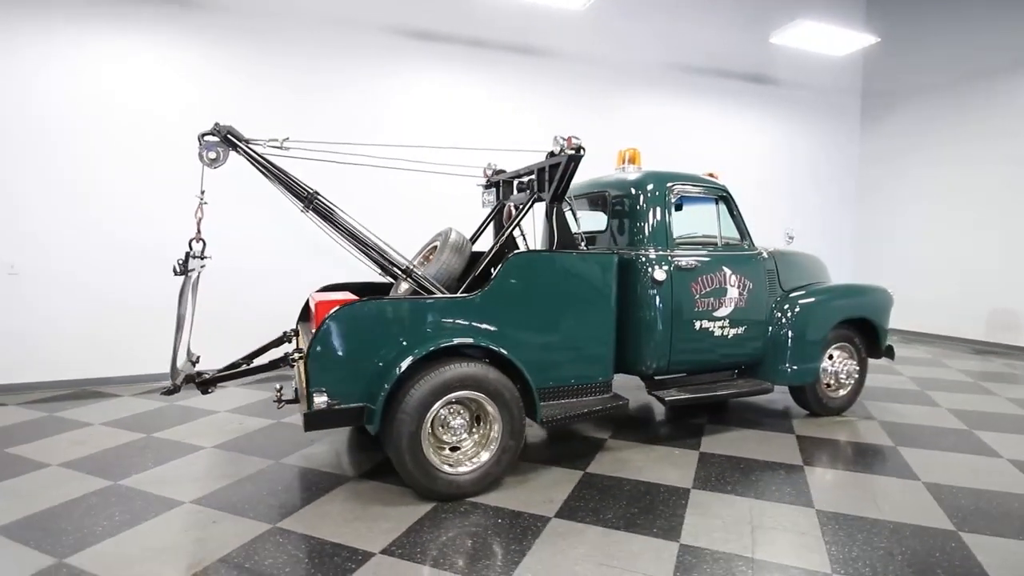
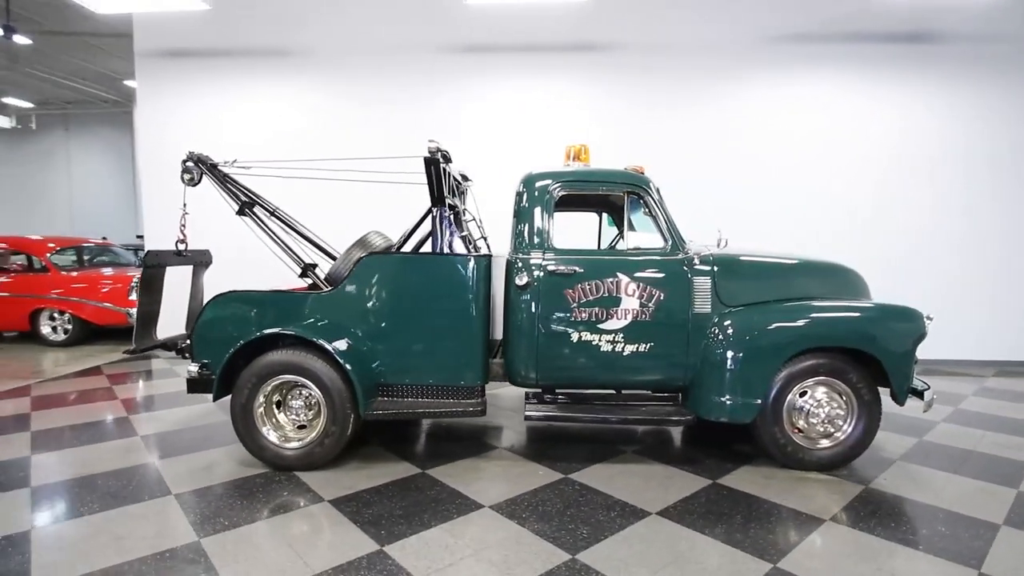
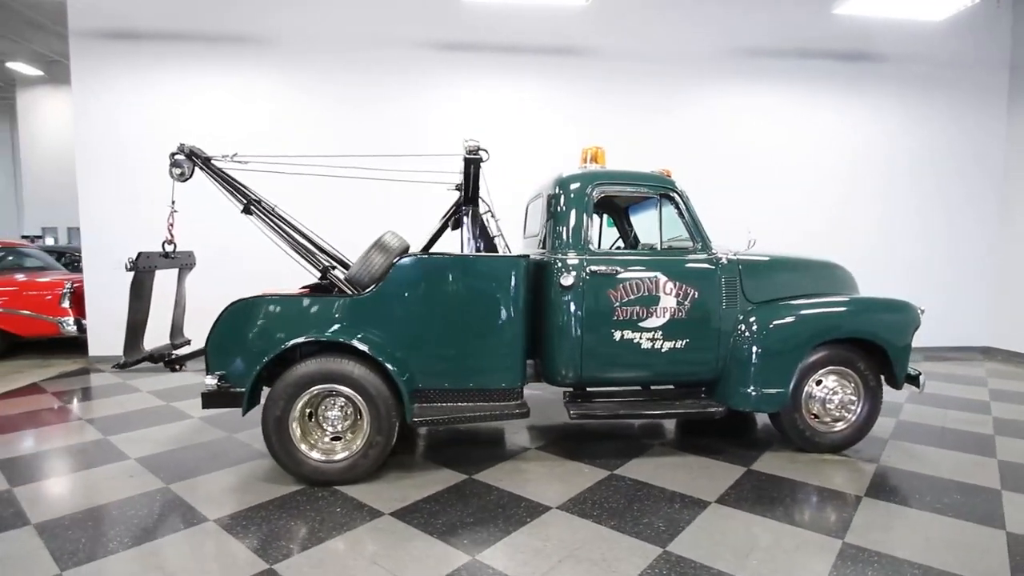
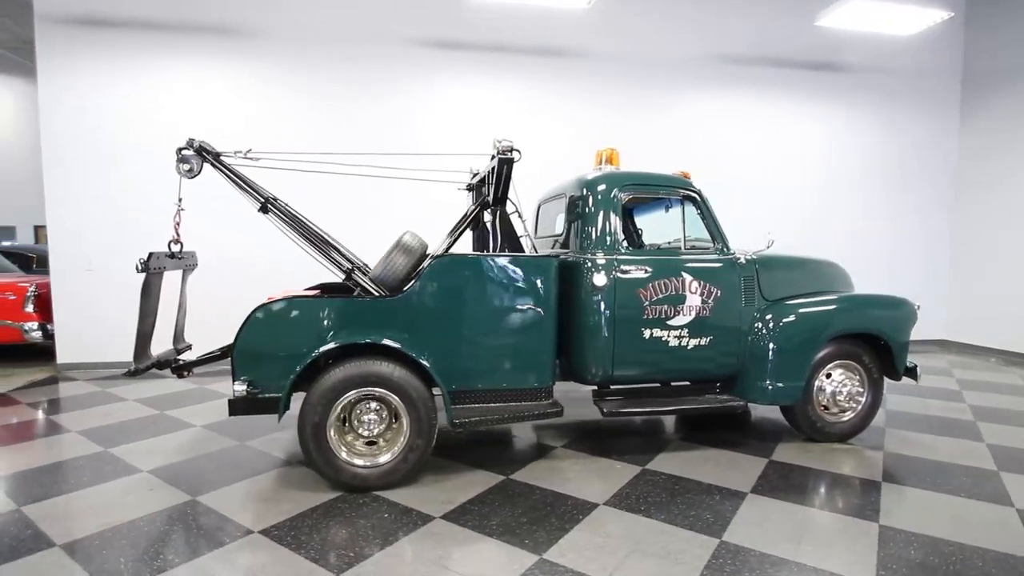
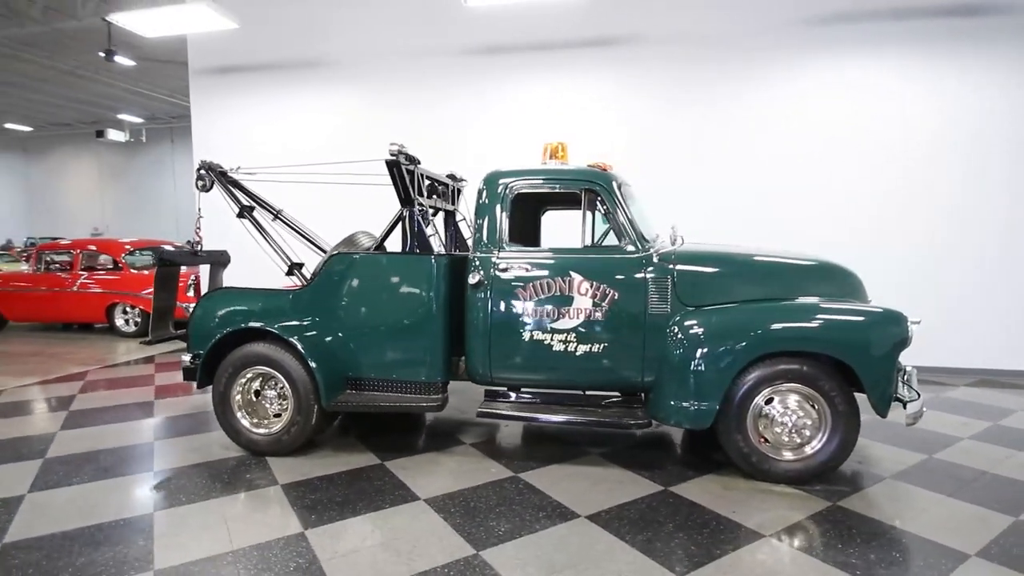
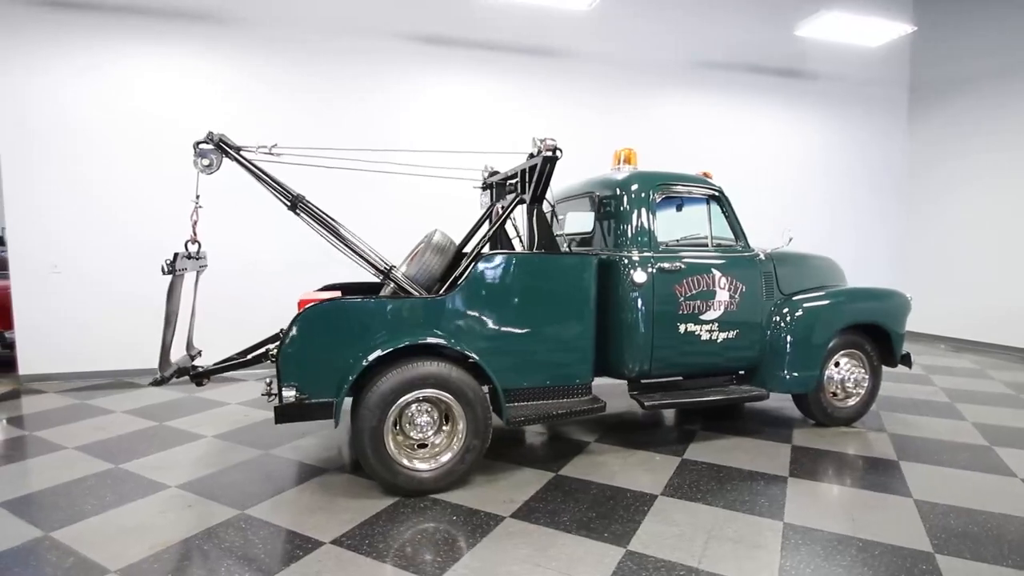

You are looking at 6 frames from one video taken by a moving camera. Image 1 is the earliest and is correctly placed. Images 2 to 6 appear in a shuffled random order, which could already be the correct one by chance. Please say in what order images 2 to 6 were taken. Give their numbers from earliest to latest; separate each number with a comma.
6, 4, 3, 2, 5
